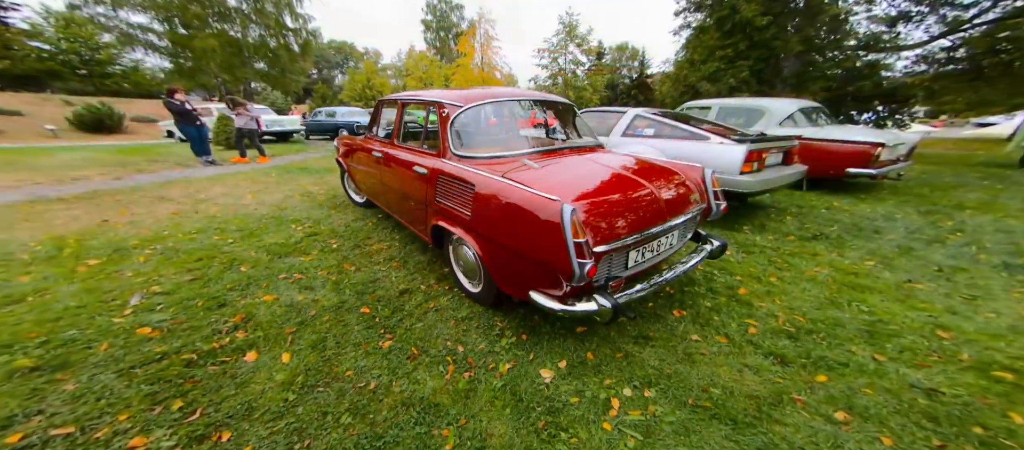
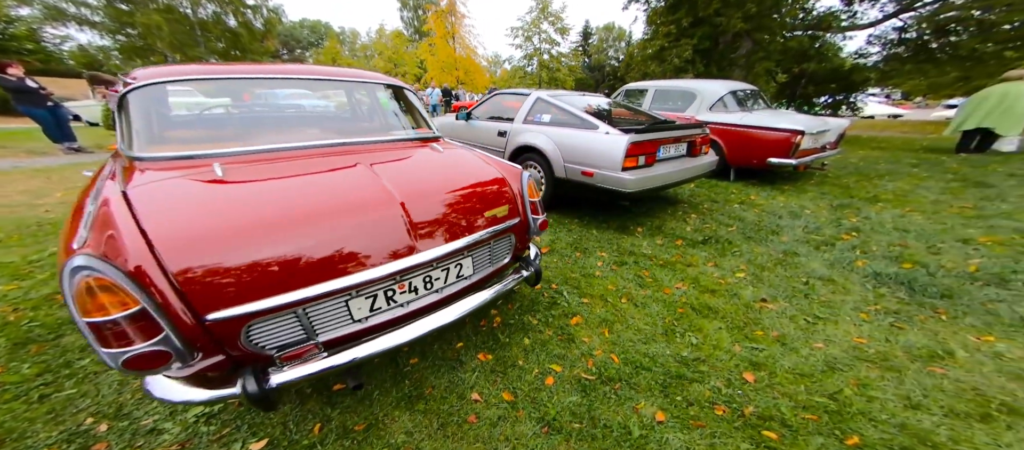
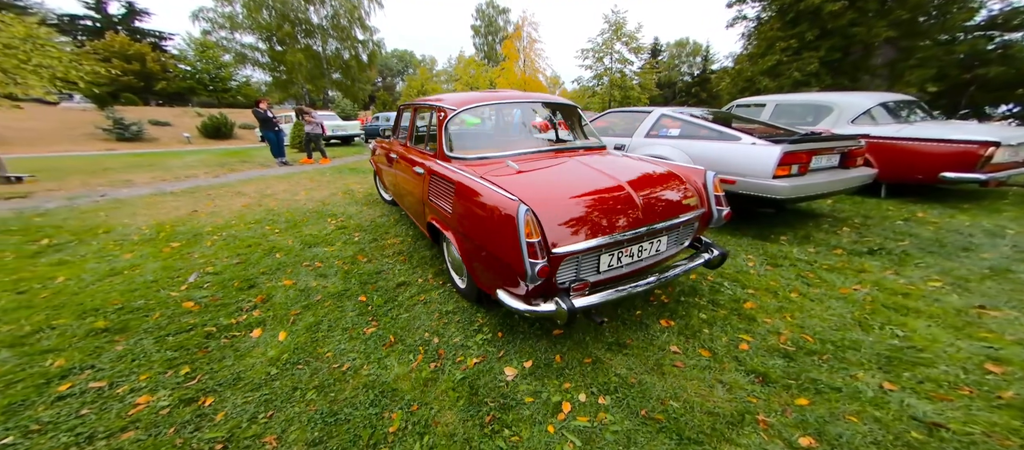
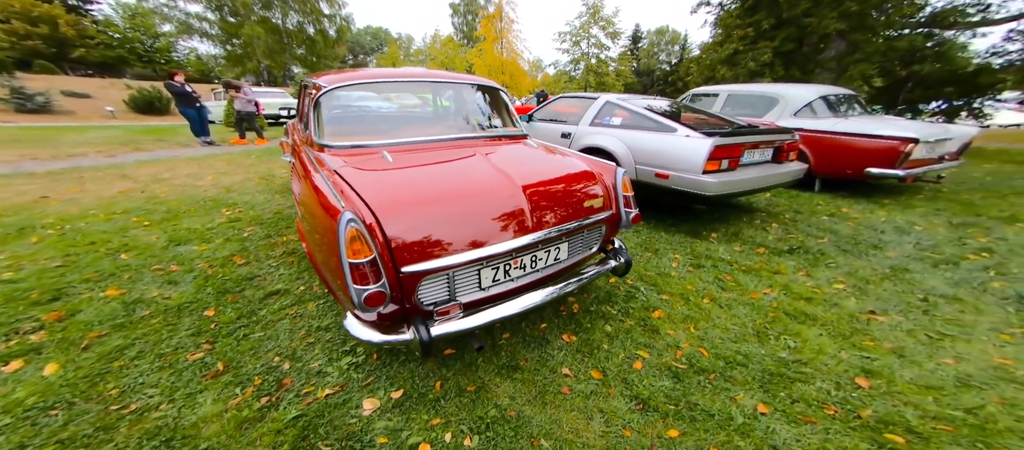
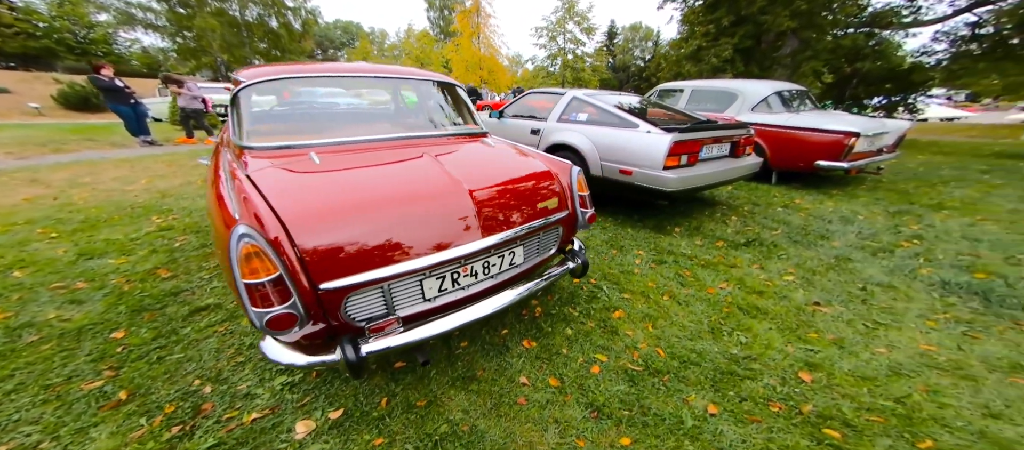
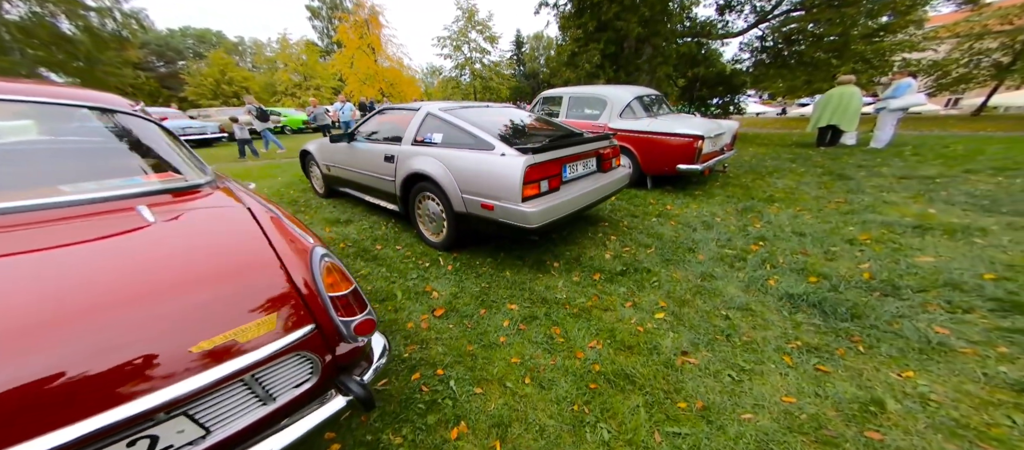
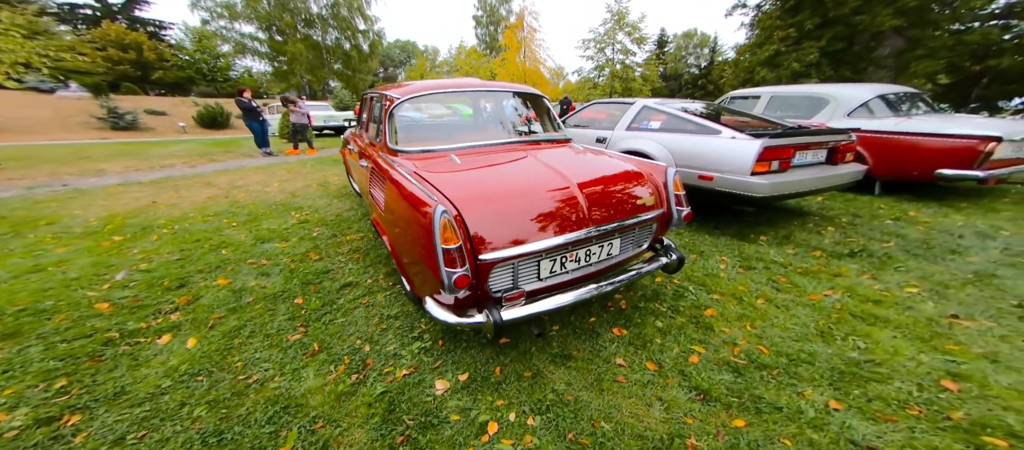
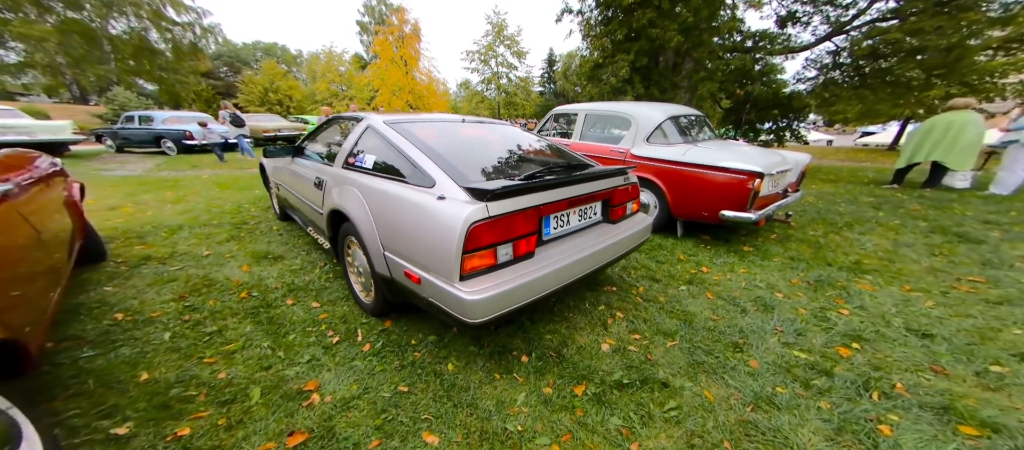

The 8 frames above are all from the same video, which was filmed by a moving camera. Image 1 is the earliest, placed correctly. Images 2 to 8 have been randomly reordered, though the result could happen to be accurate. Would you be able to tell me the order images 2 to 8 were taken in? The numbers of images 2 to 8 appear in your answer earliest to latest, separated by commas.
3, 7, 4, 5, 2, 6, 8
